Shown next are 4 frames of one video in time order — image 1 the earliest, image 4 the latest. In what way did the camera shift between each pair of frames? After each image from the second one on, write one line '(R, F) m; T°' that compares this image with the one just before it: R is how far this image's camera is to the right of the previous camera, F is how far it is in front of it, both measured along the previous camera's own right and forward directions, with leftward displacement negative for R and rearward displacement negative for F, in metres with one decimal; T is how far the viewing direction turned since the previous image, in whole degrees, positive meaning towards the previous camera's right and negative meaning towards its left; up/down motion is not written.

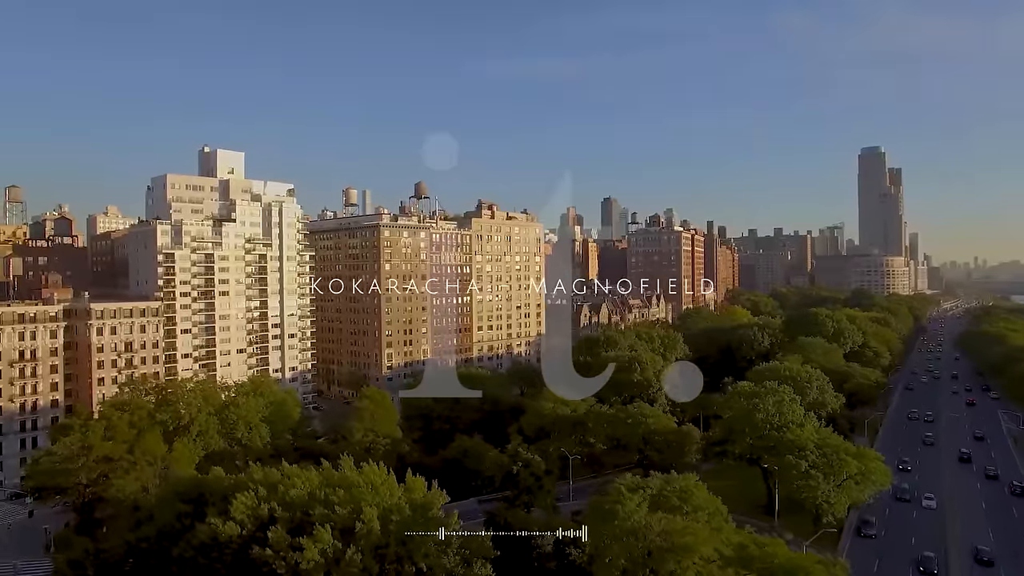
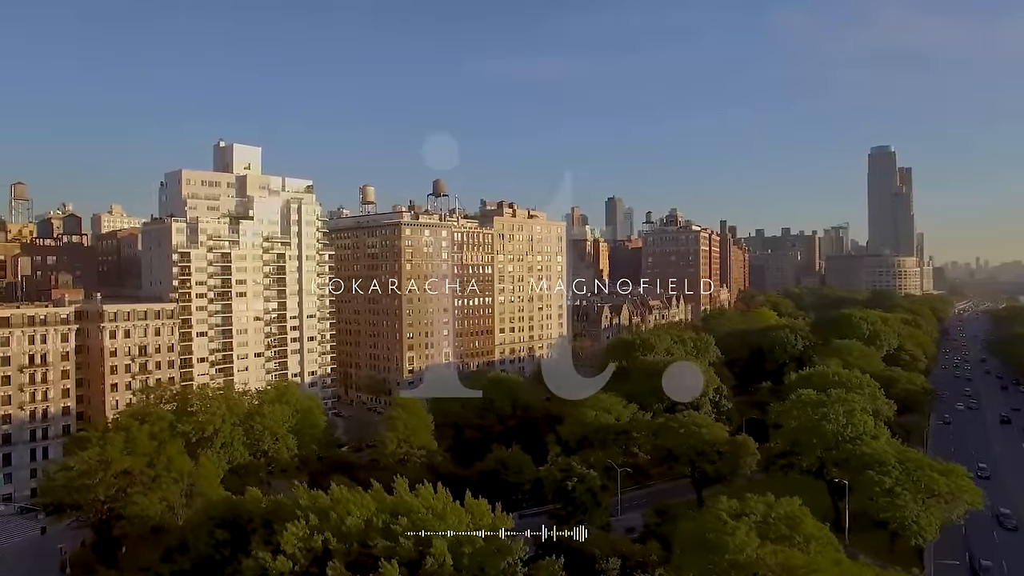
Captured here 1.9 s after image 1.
(-3.3, +3.8) m; 0°
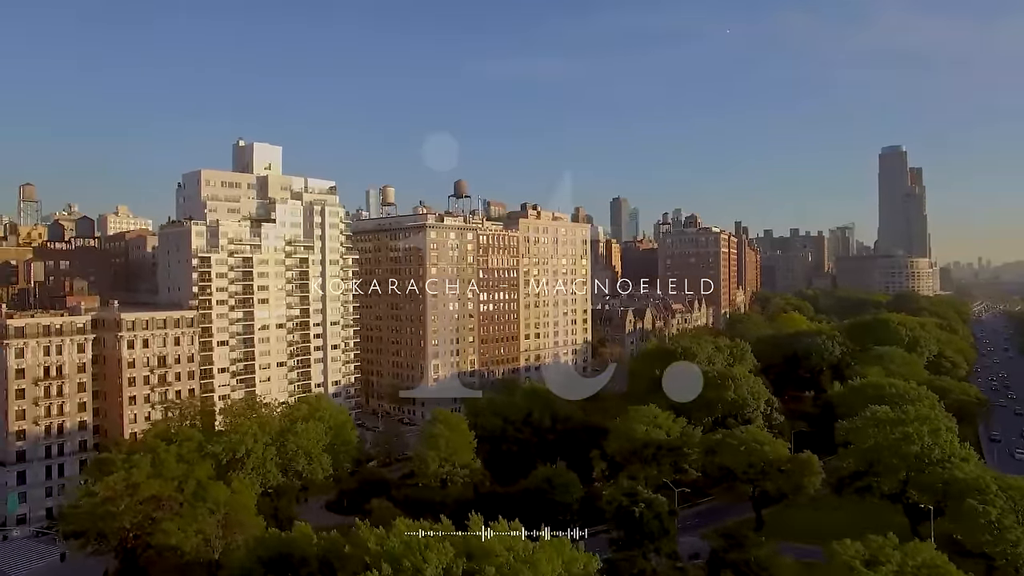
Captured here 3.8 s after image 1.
(-3.5, +3.6) m; 0°
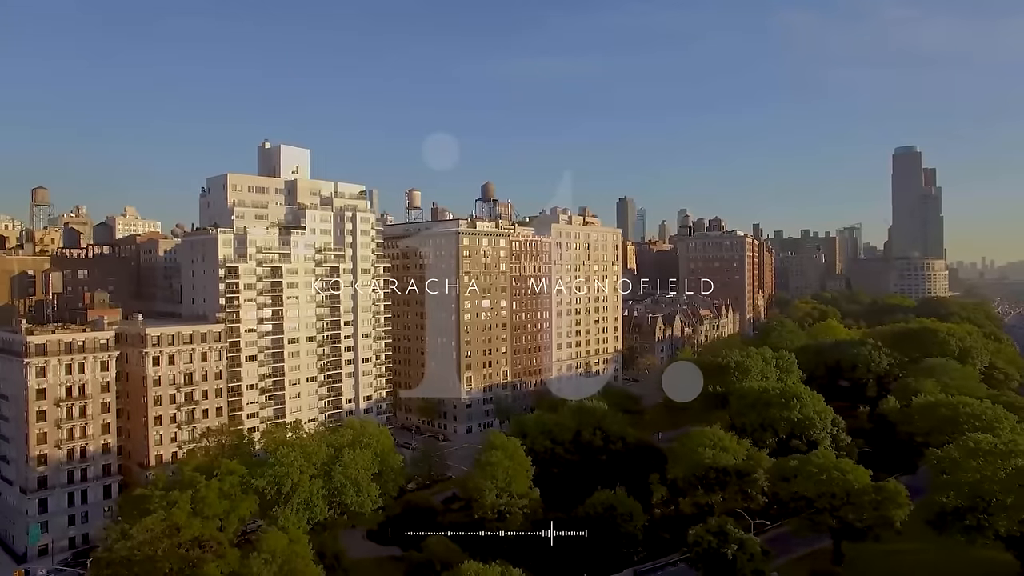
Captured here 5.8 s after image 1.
(-4.1, +4.1) m; 0°
